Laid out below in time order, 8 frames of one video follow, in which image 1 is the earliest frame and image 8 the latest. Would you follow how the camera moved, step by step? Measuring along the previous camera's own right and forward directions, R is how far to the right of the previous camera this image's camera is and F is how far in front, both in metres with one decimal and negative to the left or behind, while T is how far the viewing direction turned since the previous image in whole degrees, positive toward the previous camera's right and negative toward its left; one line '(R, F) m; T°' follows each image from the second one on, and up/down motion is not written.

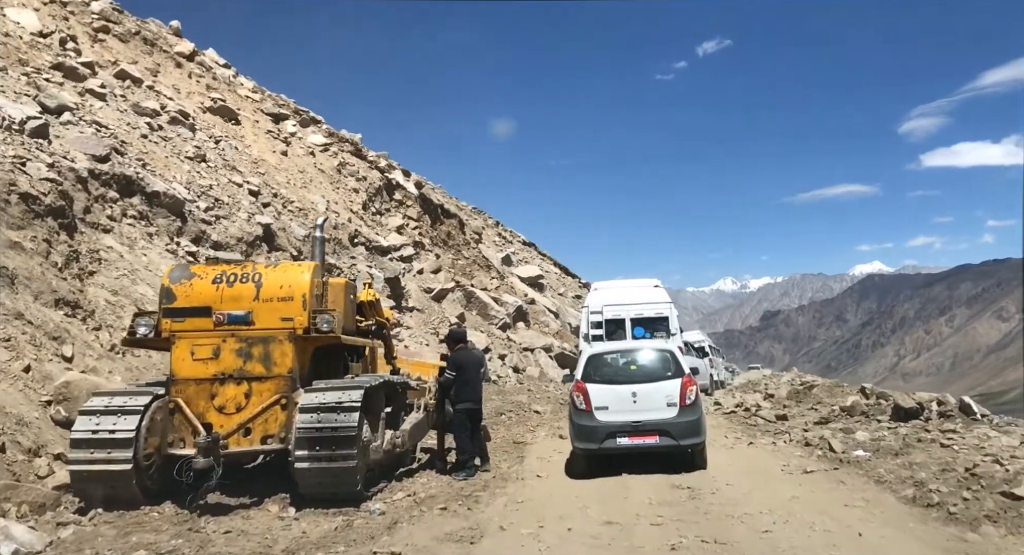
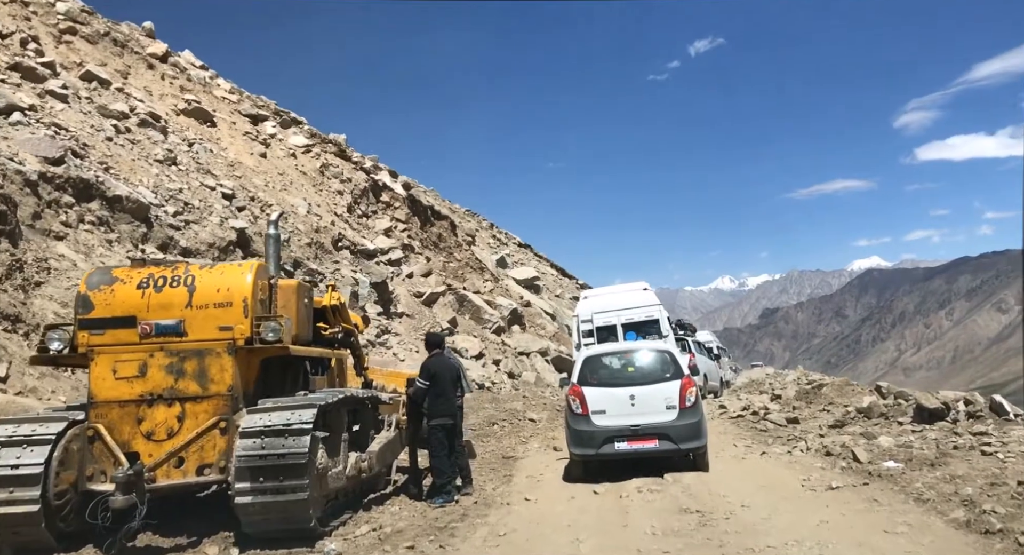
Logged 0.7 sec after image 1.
(+0.2, +0.8) m; 0°
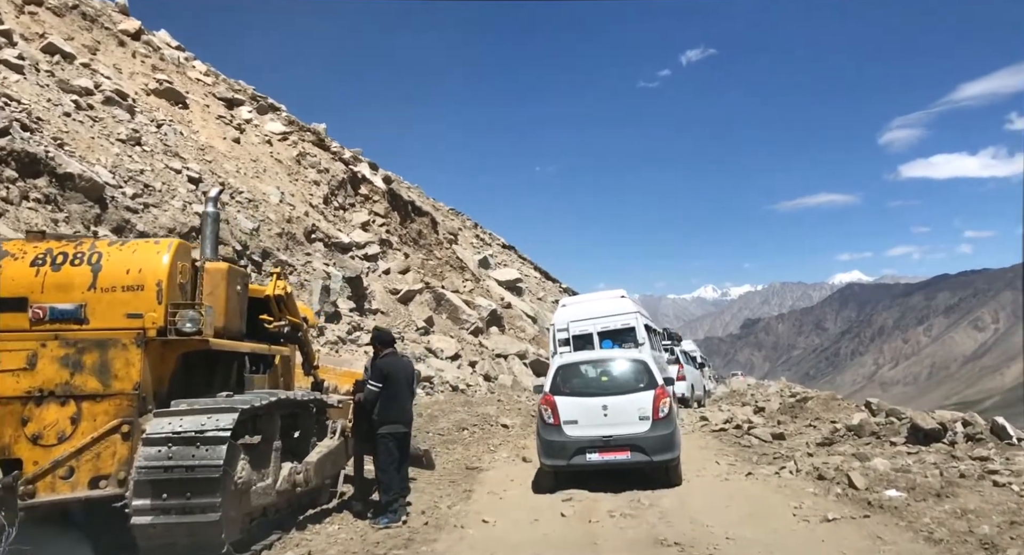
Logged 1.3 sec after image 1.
(+0.2, +0.7) m; +1°
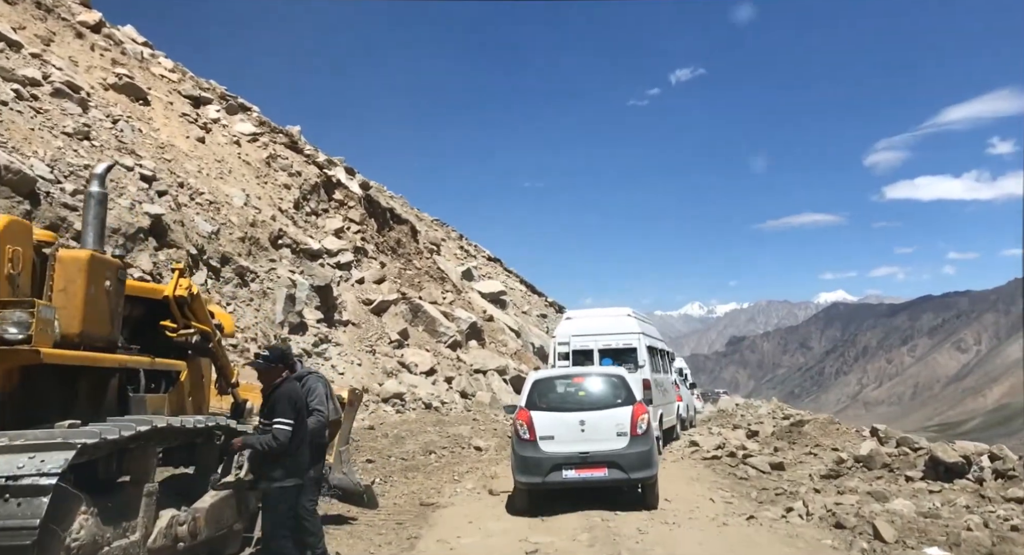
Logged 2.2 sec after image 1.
(+0.2, +1.1) m; +1°
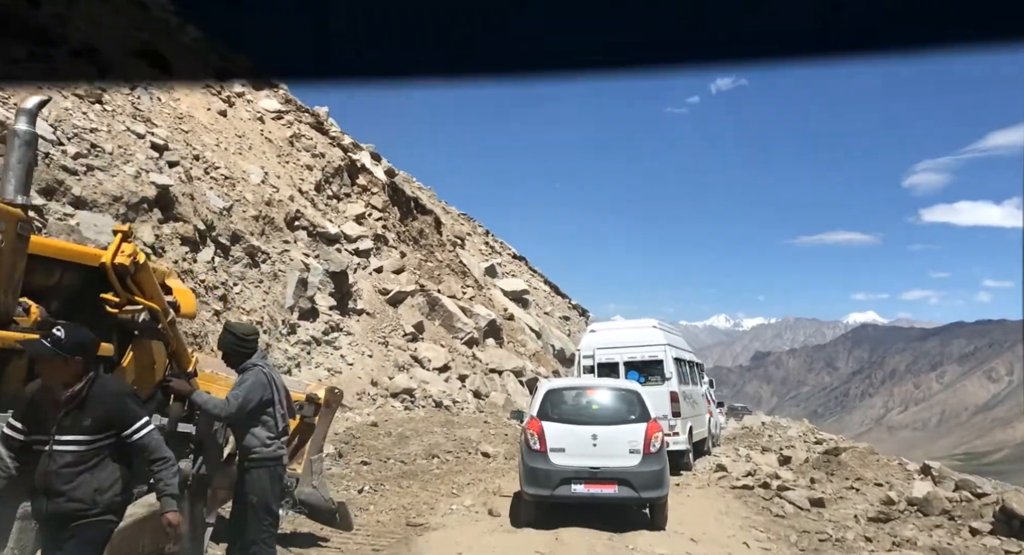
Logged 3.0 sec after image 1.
(+0.1, +0.9) m; -2°
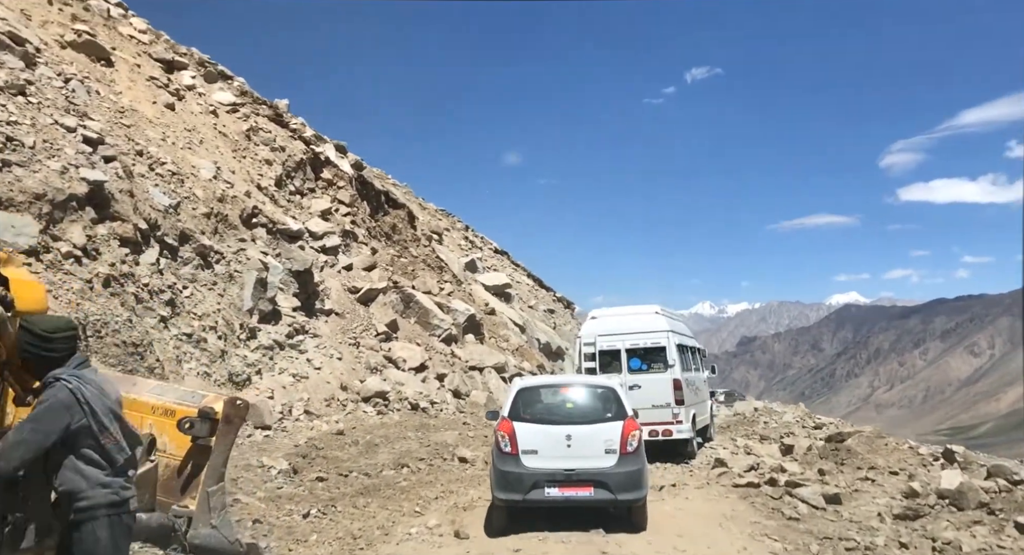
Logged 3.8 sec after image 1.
(+0.2, +1.0) m; +1°
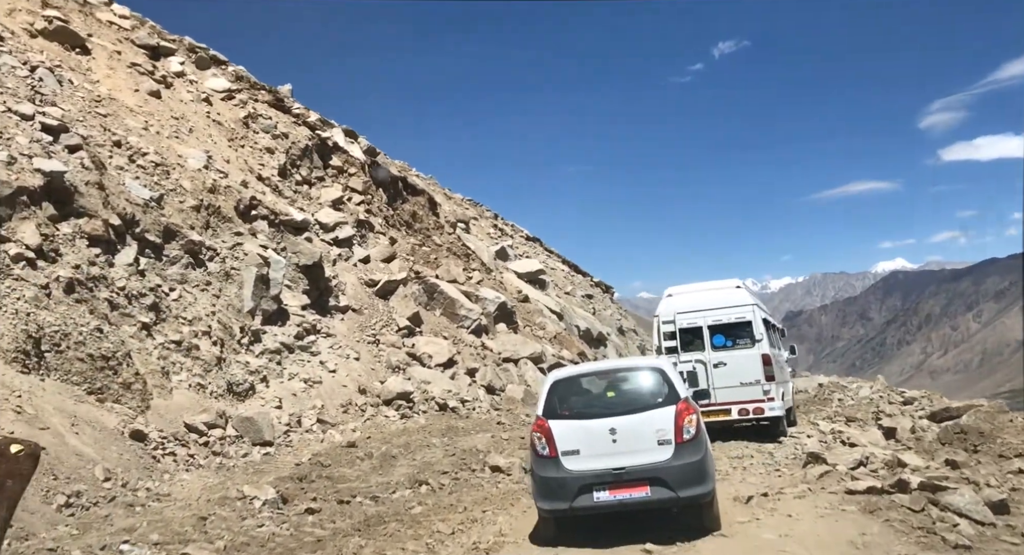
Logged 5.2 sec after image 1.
(+0.1, +1.9) m; -3°
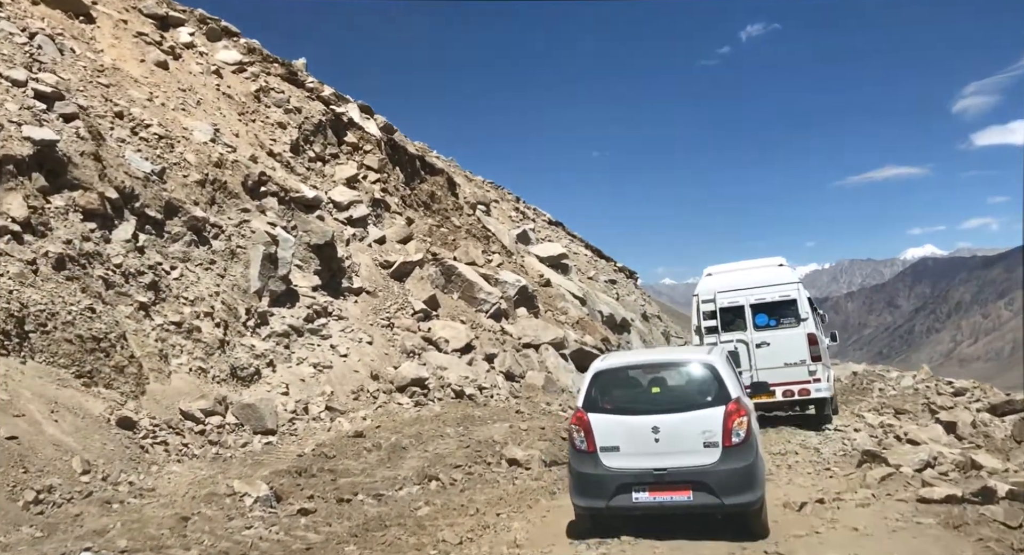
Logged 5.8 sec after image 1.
(0.0, +0.8) m; -2°
